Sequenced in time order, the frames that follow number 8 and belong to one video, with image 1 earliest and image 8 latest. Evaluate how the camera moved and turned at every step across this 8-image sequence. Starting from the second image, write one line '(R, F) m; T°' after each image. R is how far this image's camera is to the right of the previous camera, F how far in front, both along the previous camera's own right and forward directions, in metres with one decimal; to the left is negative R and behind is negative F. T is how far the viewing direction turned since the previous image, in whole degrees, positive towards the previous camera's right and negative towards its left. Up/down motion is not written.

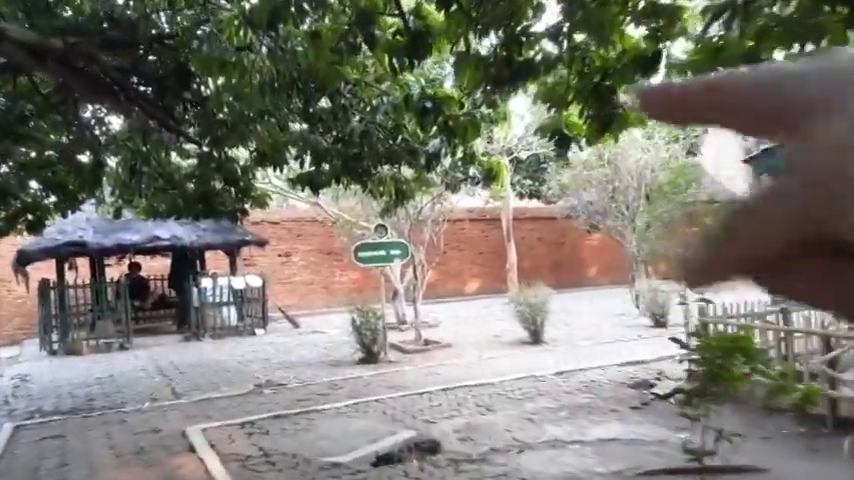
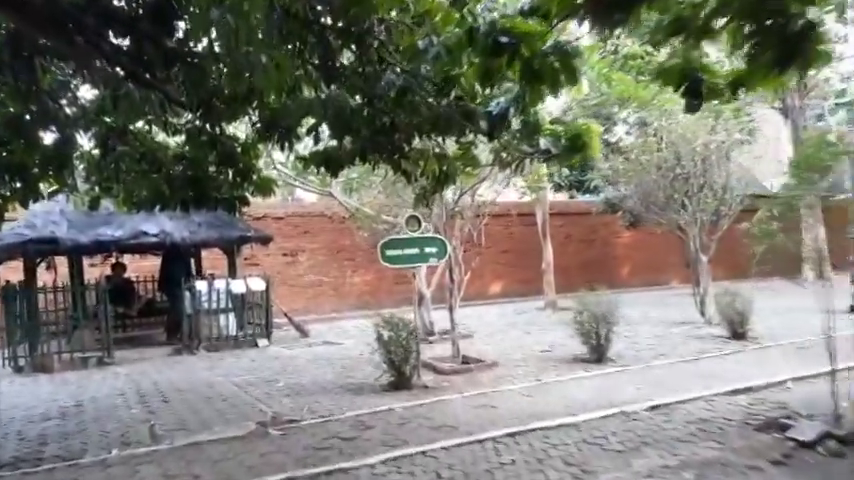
(-0.6, +2.3) m; 0°
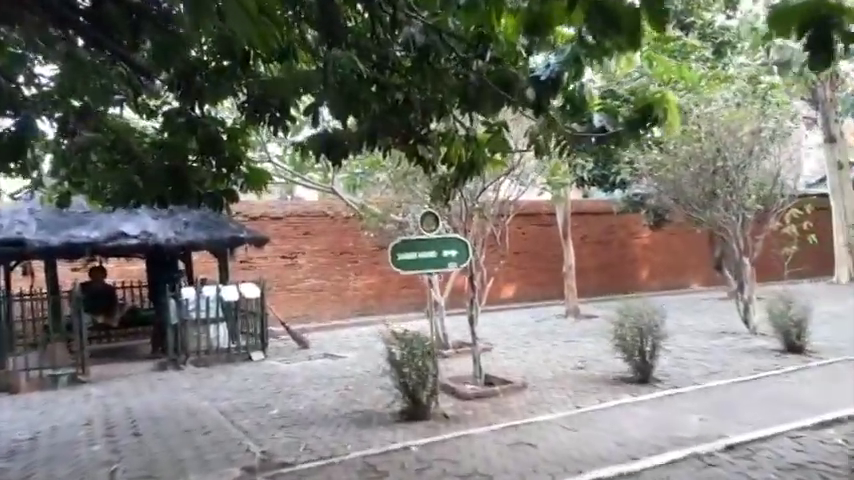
(-0.2, +1.4) m; 0°
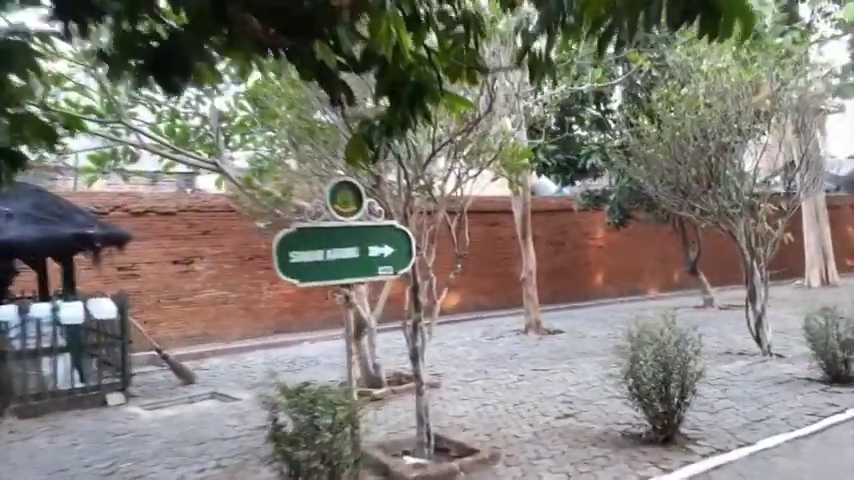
(+0.1, +3.2) m; +5°
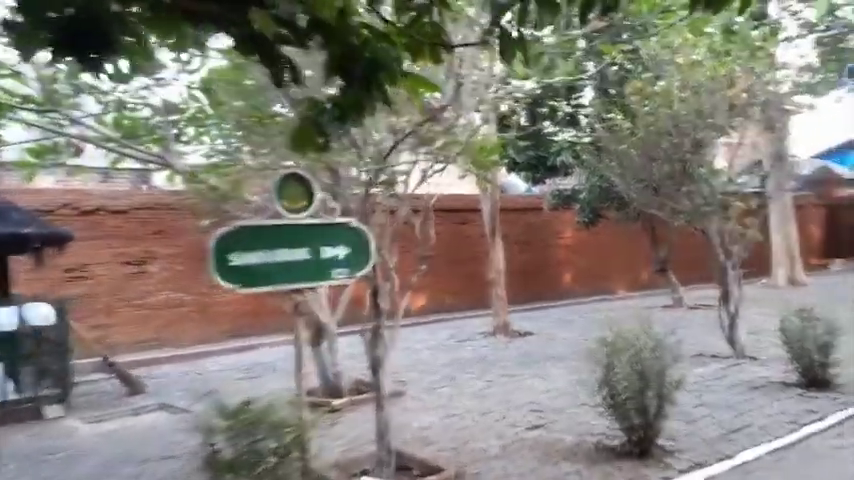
(+0.1, +0.5) m; +3°
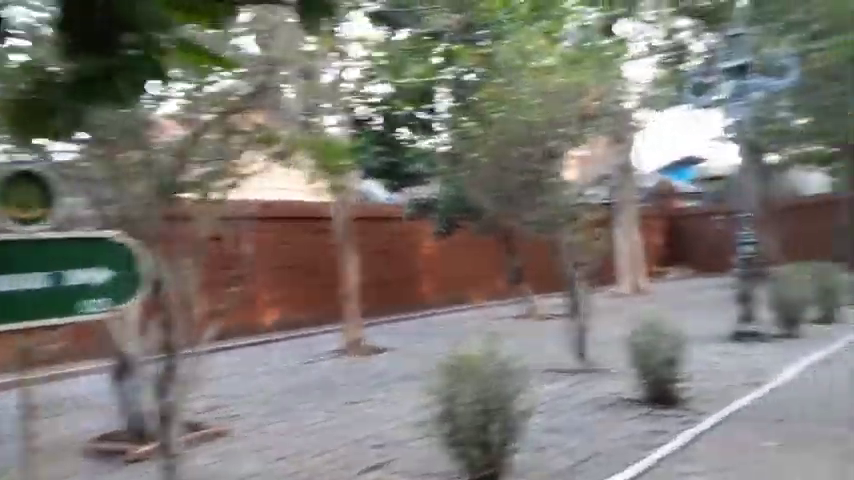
(+0.4, +0.8) m; +11°
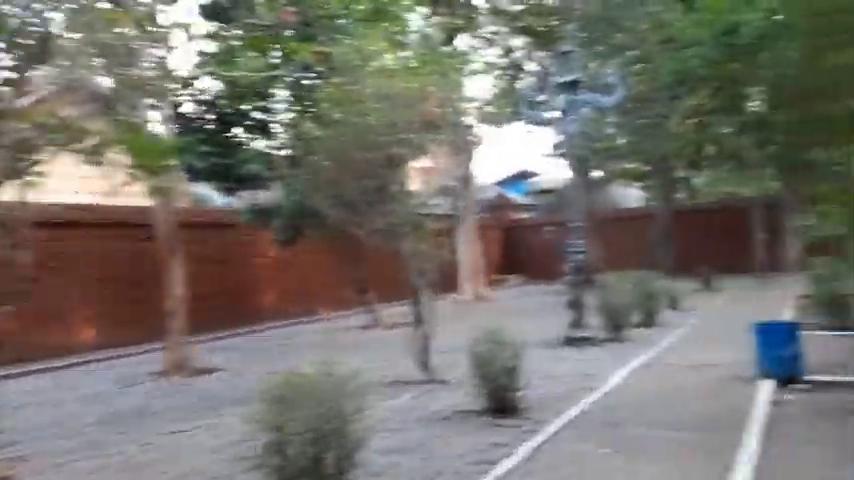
(+0.1, +0.5) m; +13°
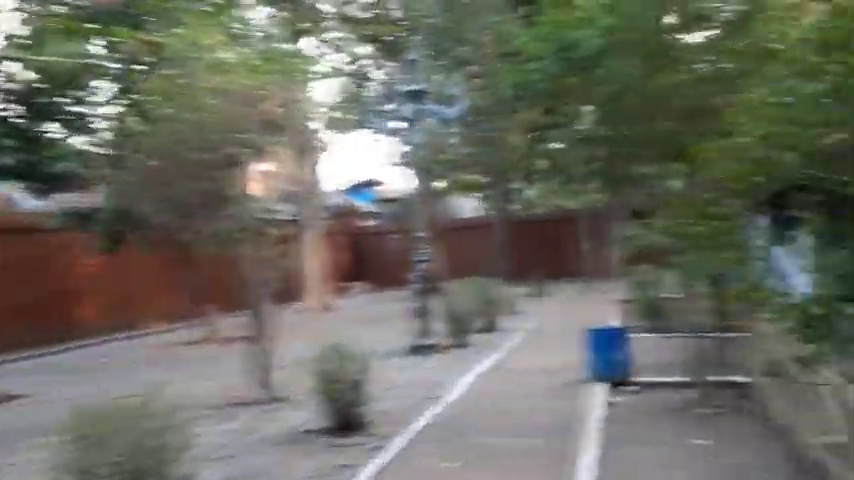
(0.0, +0.3) m; +13°
